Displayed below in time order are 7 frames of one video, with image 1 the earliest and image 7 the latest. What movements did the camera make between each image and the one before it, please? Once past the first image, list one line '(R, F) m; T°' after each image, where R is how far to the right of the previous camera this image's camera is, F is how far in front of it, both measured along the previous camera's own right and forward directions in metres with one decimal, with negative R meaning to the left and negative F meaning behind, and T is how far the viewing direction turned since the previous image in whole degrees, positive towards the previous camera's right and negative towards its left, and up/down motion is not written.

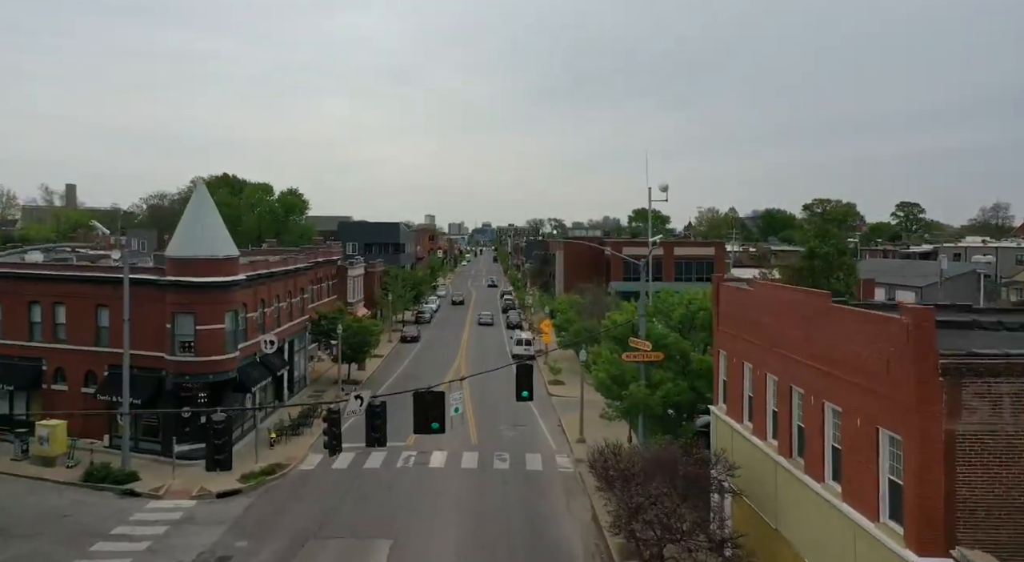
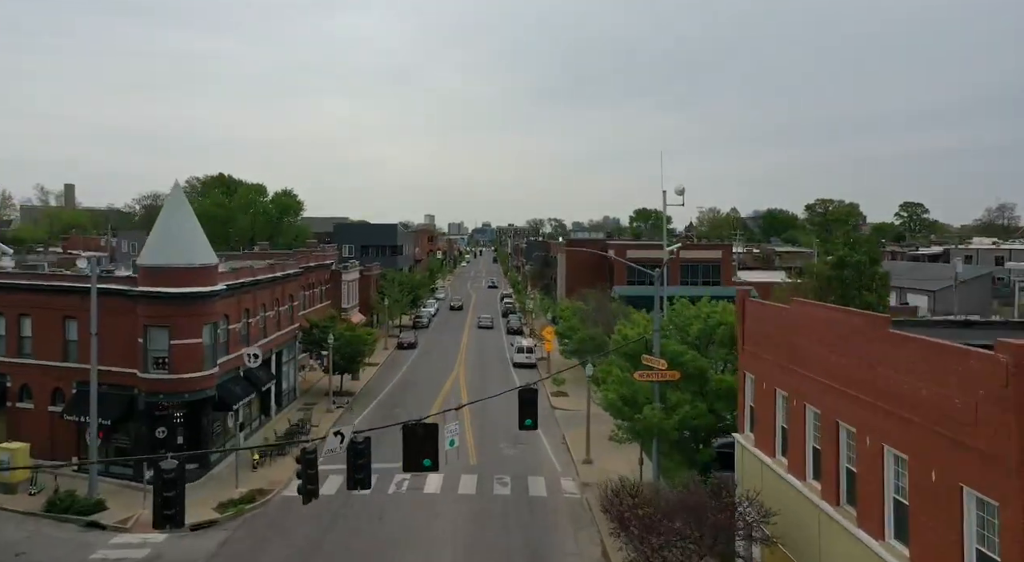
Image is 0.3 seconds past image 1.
(-0.1, +1.9) m; 0°
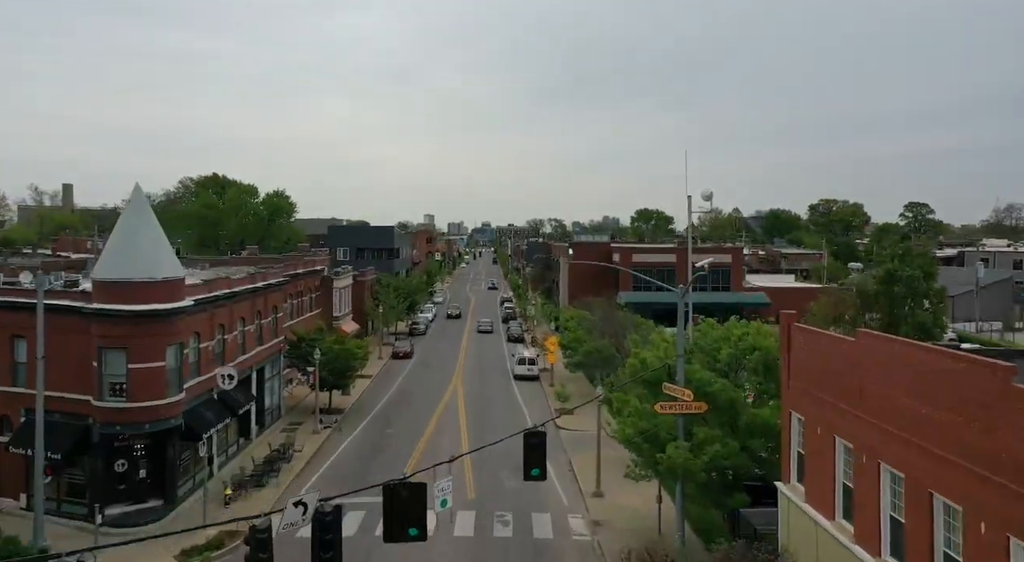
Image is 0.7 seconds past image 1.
(-0.1, +2.5) m; 0°
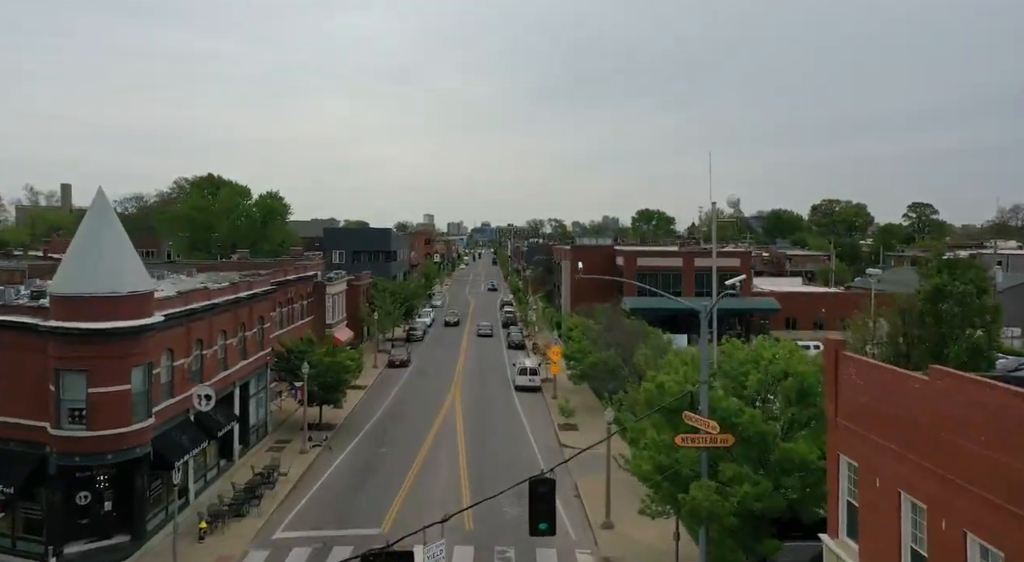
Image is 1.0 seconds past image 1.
(-0.1, +1.9) m; 0°
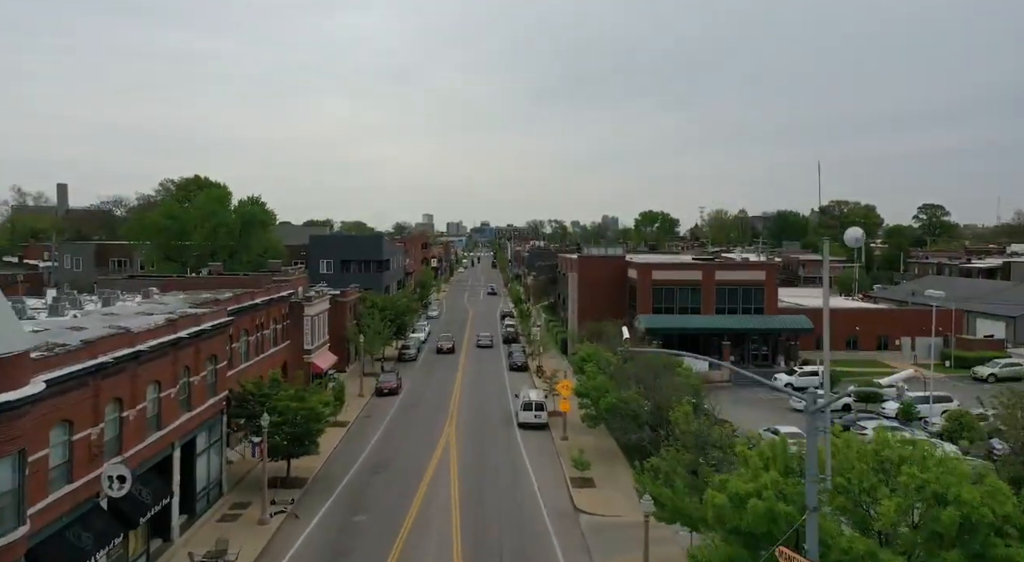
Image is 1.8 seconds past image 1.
(-0.2, +5.2) m; 0°
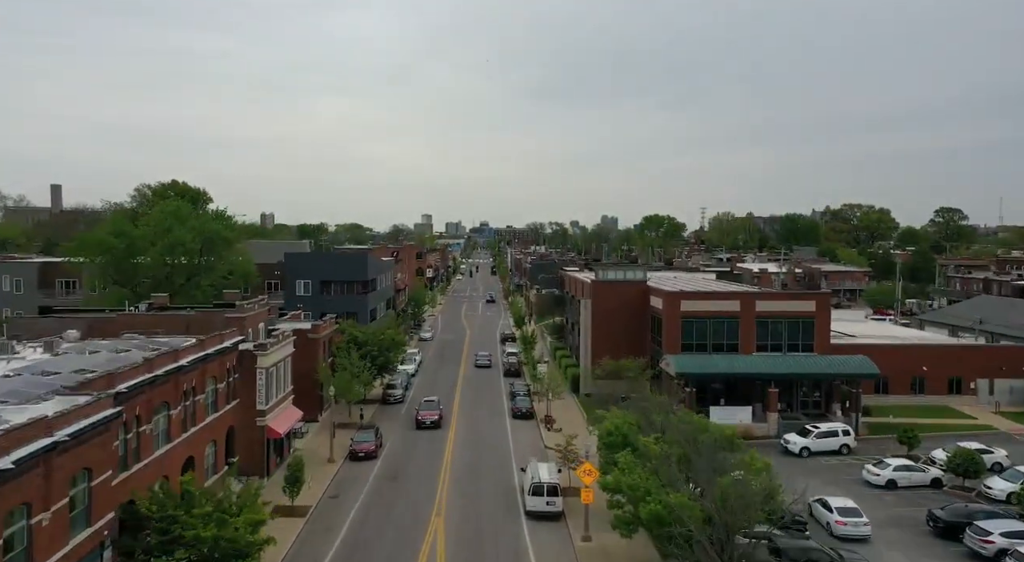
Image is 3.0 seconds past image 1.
(-0.2, +7.8) m; 0°
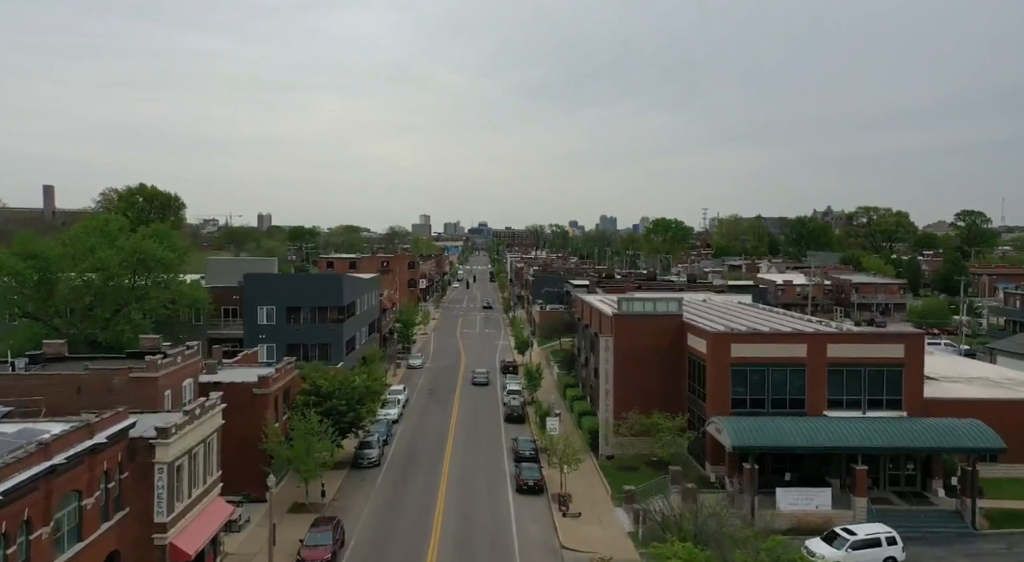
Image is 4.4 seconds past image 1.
(-0.2, +9.3) m; 0°
